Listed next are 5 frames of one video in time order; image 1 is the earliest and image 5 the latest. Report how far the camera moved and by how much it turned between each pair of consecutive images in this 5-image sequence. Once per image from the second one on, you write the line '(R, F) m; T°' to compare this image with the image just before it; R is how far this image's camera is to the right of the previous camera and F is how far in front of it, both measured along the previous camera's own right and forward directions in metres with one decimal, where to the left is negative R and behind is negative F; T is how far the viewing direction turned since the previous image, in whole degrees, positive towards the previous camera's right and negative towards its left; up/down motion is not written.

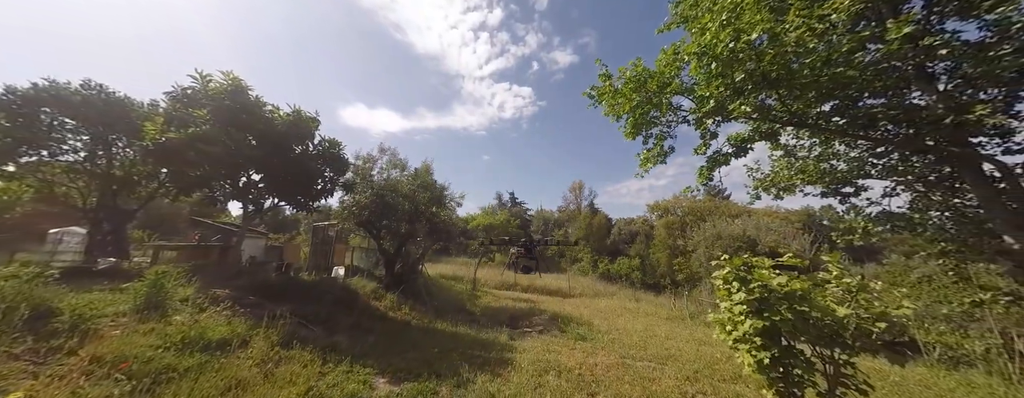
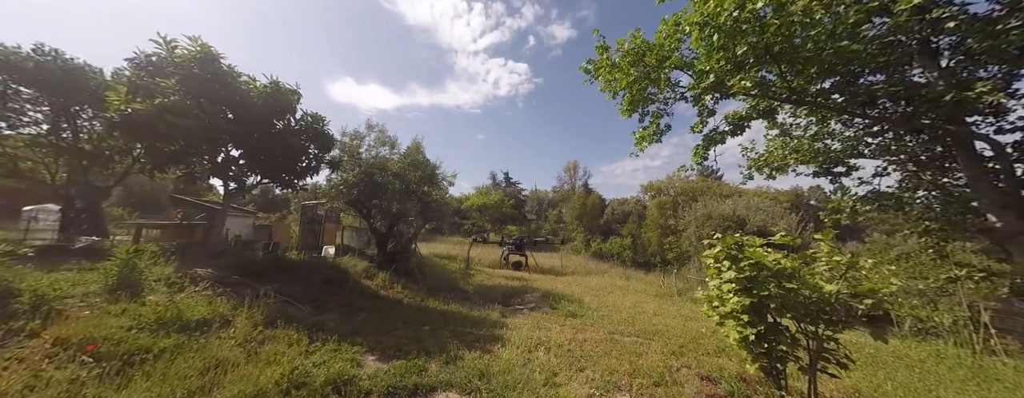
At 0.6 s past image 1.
(+0.1, +0.1) m; +1°
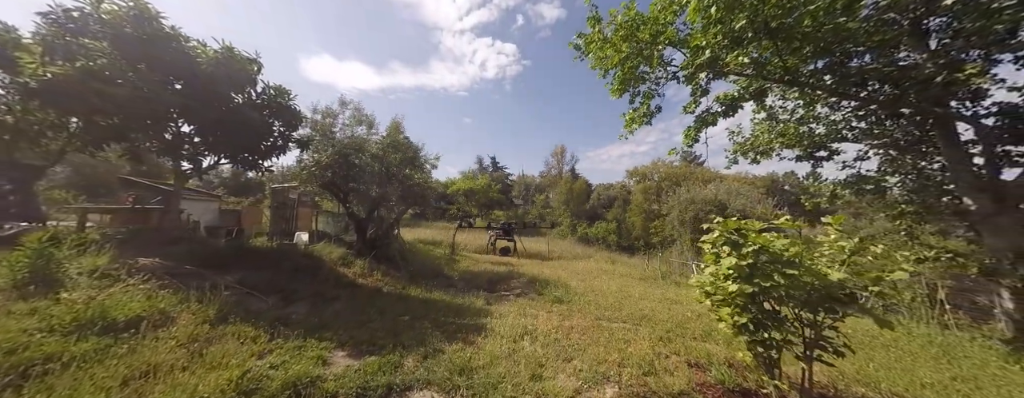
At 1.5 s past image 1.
(0.0, +0.3) m; +3°
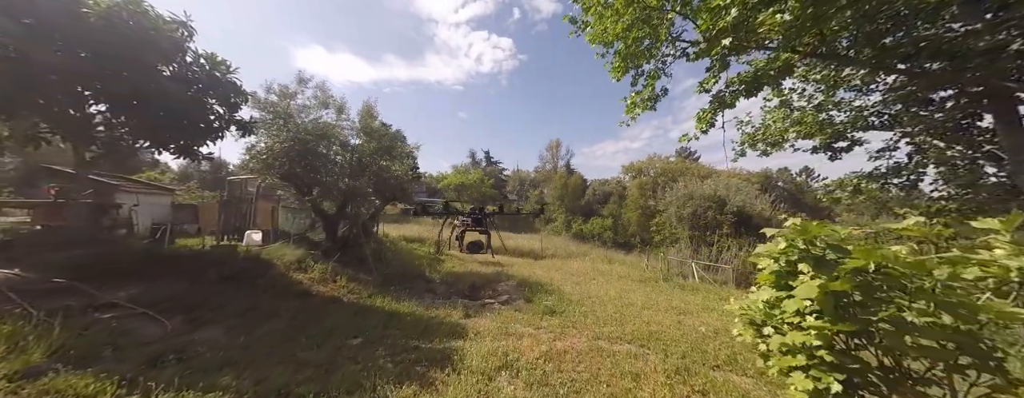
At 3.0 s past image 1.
(+0.2, +1.0) m; +1°
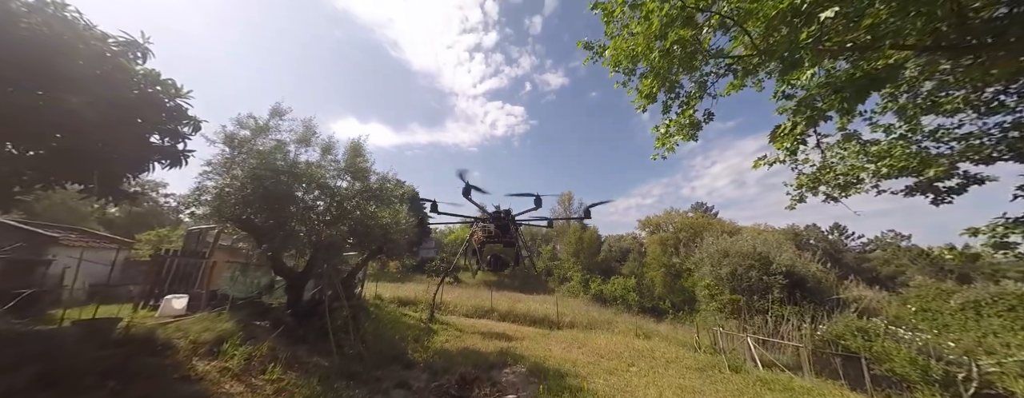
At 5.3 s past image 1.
(+0.1, +1.7) m; -2°
